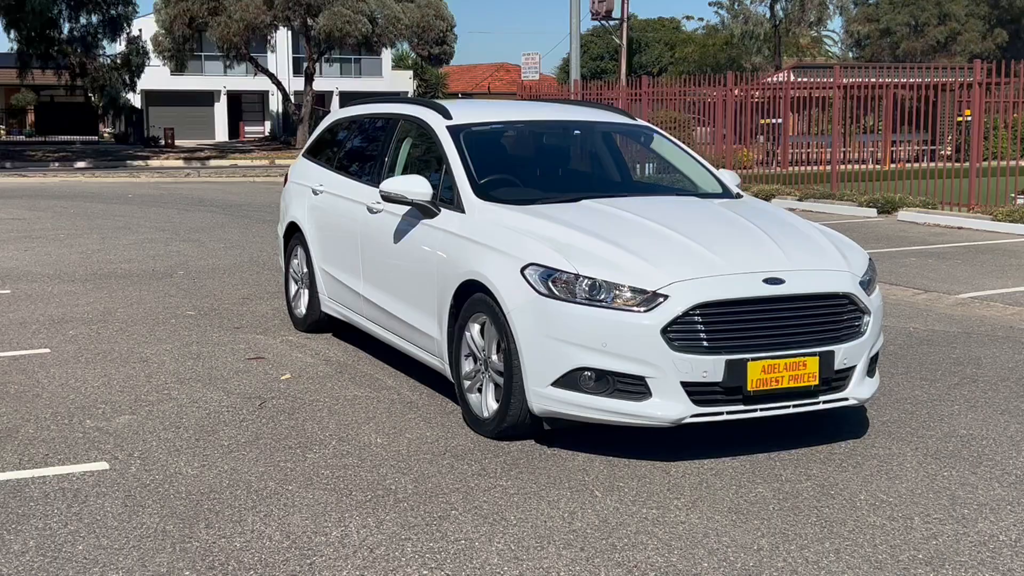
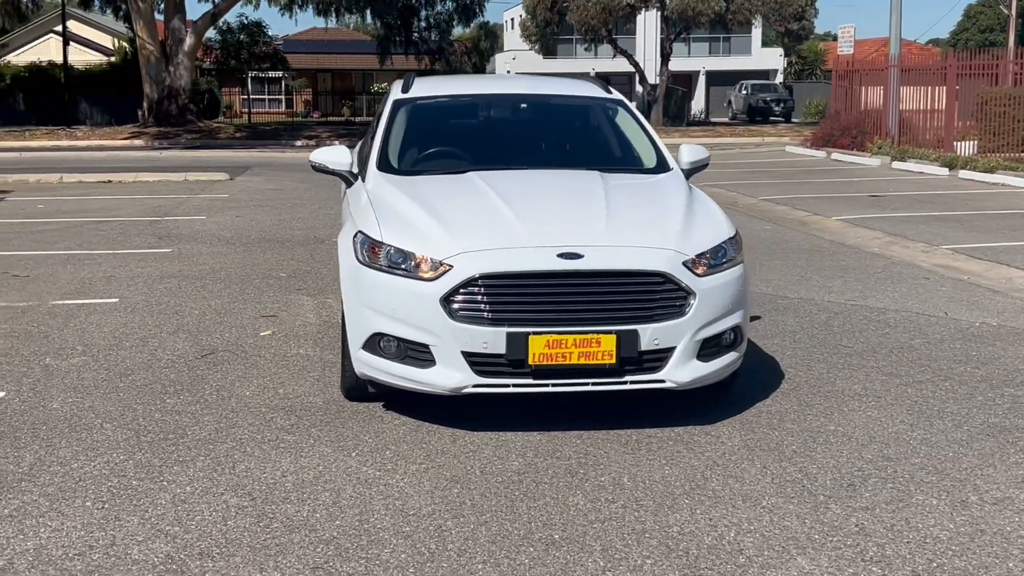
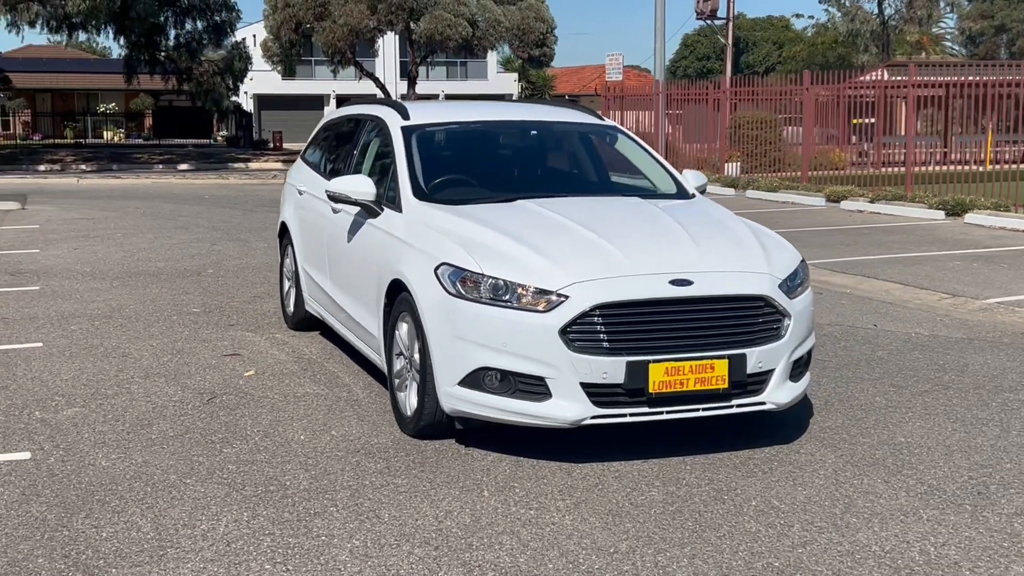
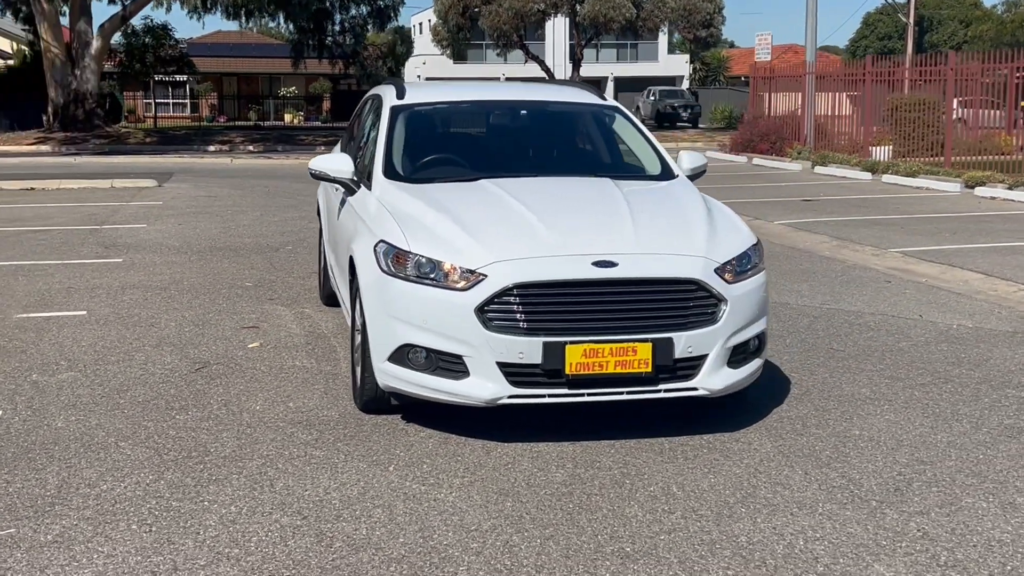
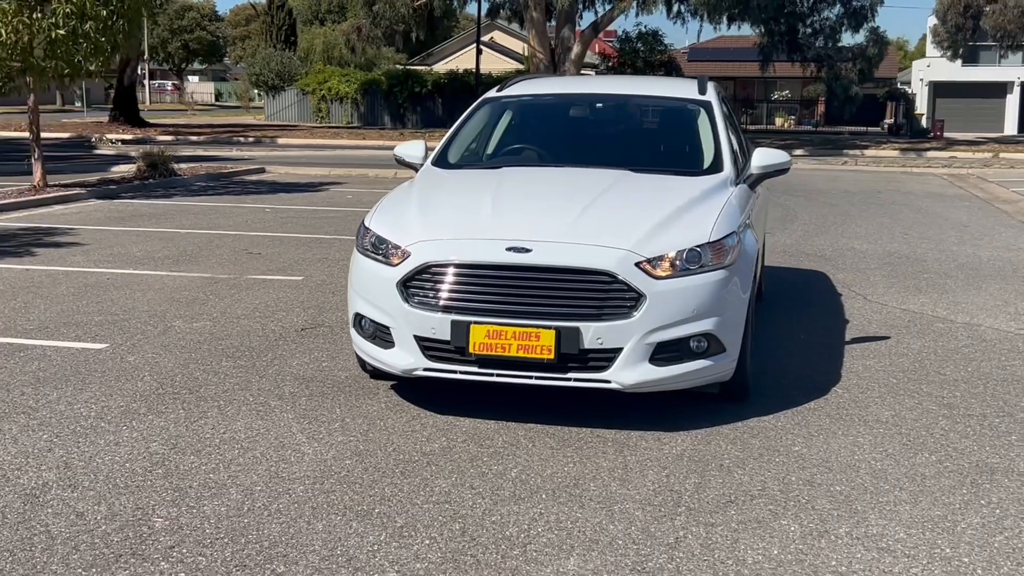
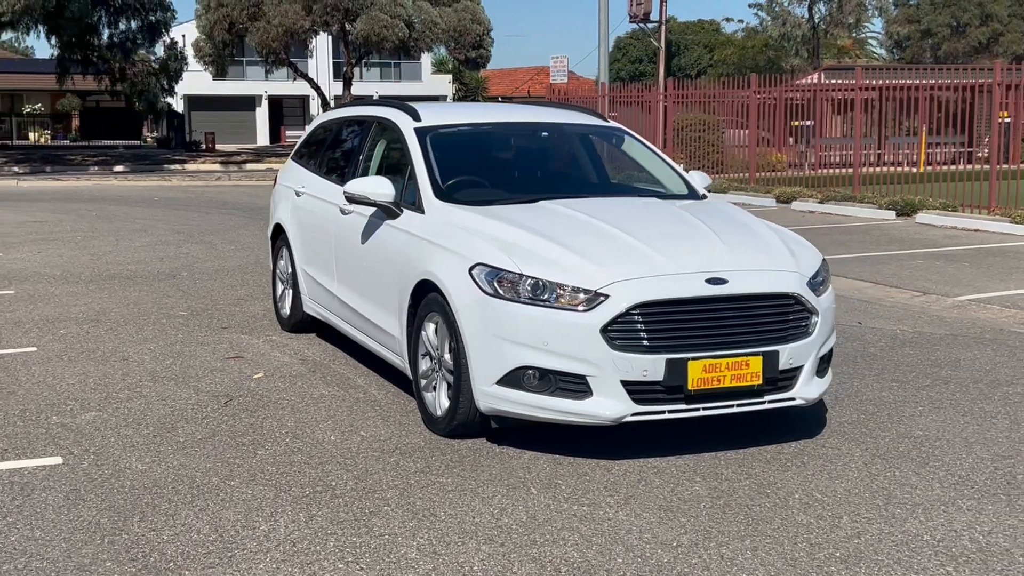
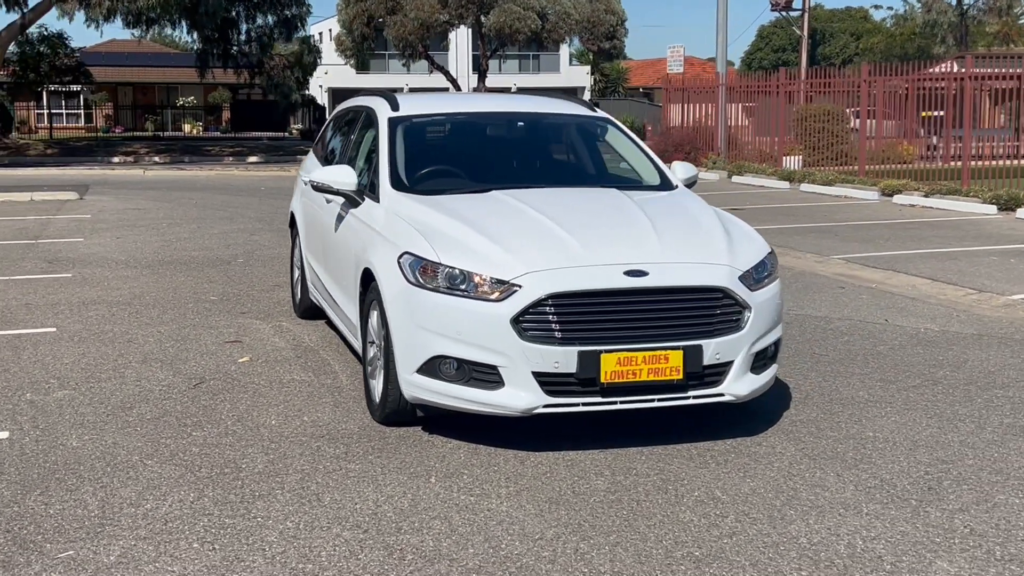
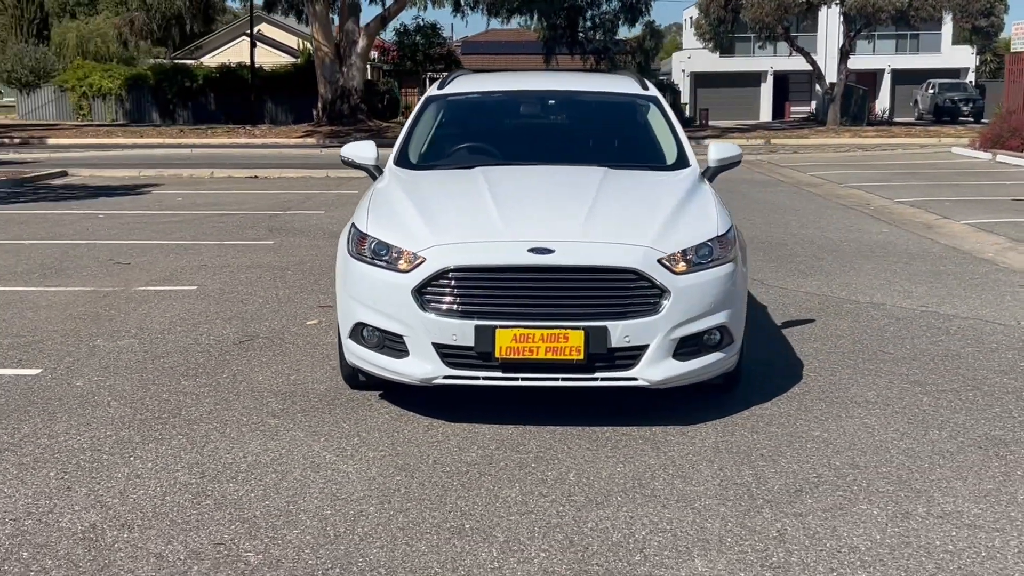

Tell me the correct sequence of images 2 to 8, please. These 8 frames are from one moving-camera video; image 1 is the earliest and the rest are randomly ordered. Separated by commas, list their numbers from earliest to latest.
6, 3, 7, 4, 2, 8, 5
